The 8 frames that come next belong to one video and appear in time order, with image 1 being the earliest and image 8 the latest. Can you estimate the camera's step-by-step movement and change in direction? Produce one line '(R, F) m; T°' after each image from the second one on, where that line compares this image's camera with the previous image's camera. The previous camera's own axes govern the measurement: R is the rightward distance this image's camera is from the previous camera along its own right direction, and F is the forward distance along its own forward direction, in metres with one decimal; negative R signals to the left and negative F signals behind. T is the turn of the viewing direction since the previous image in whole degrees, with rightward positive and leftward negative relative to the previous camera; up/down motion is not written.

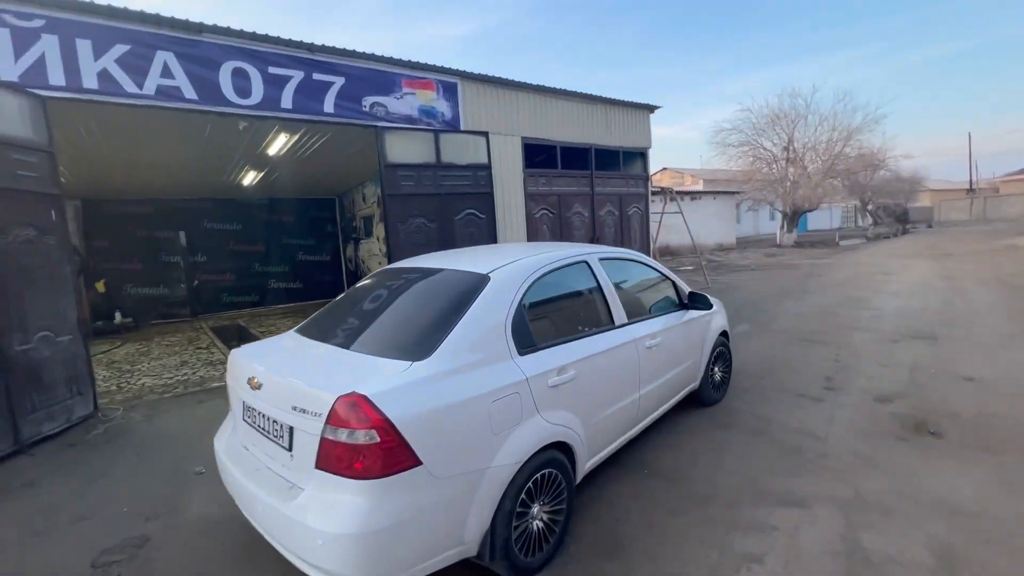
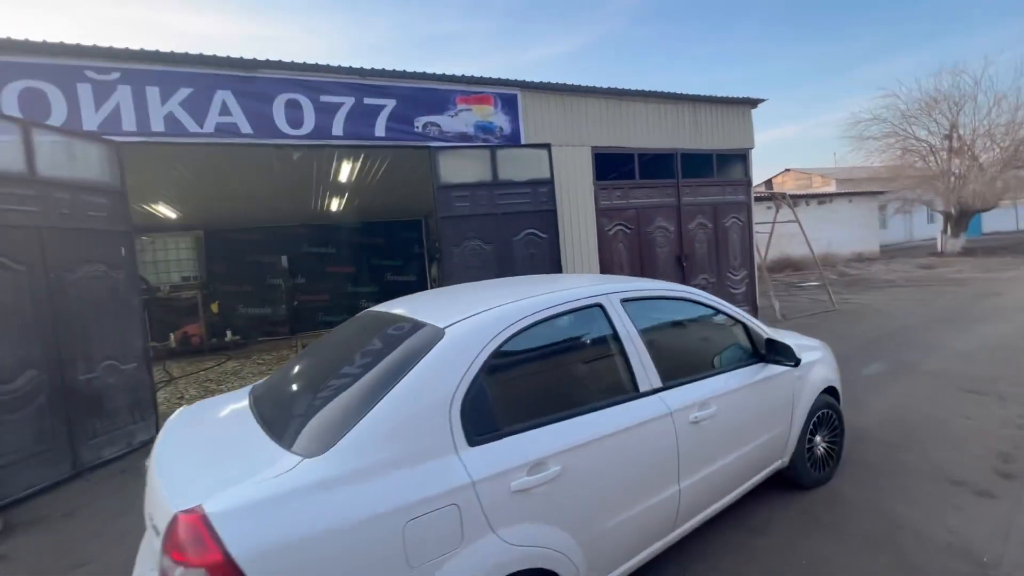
(+0.6, +0.7) m; -13°
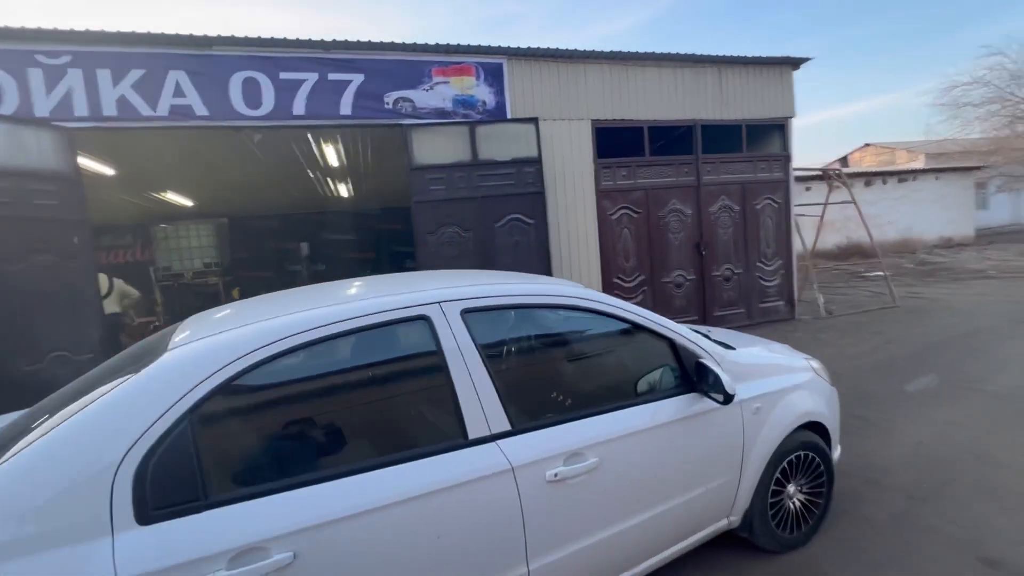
(+1.0, +0.7) m; -7°
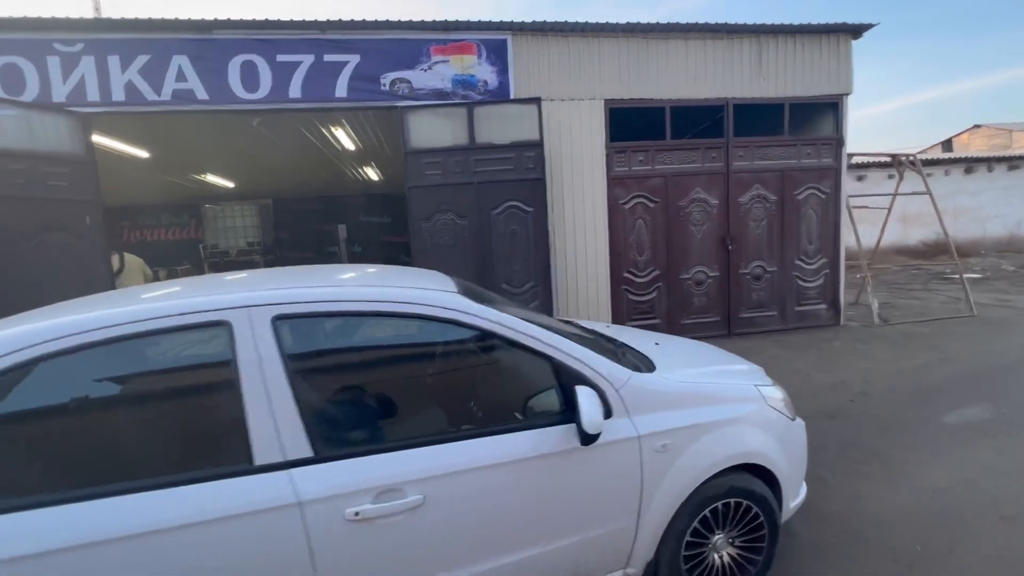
(+0.8, +0.3) m; -8°
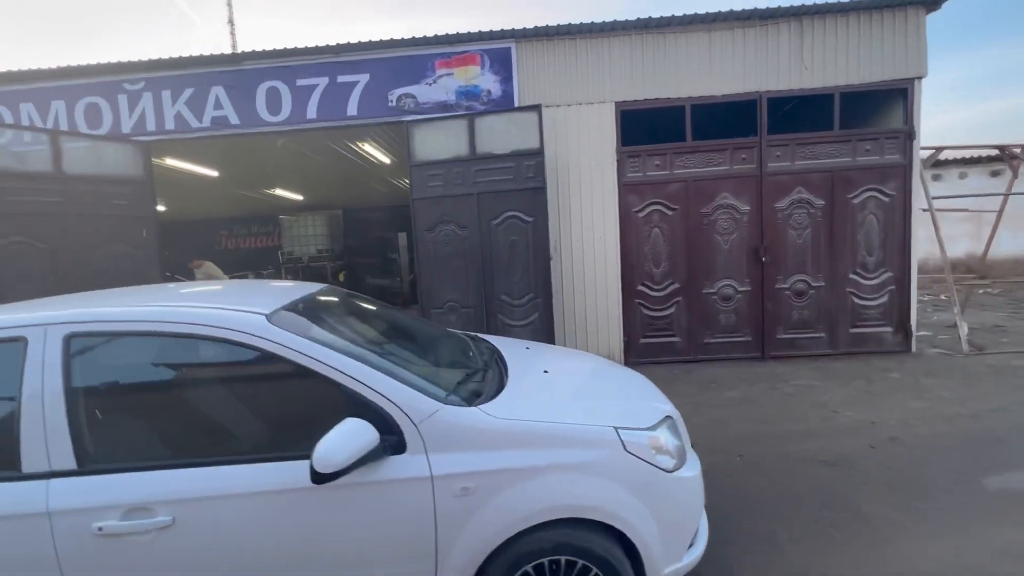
(+1.1, +0.2) m; -11°
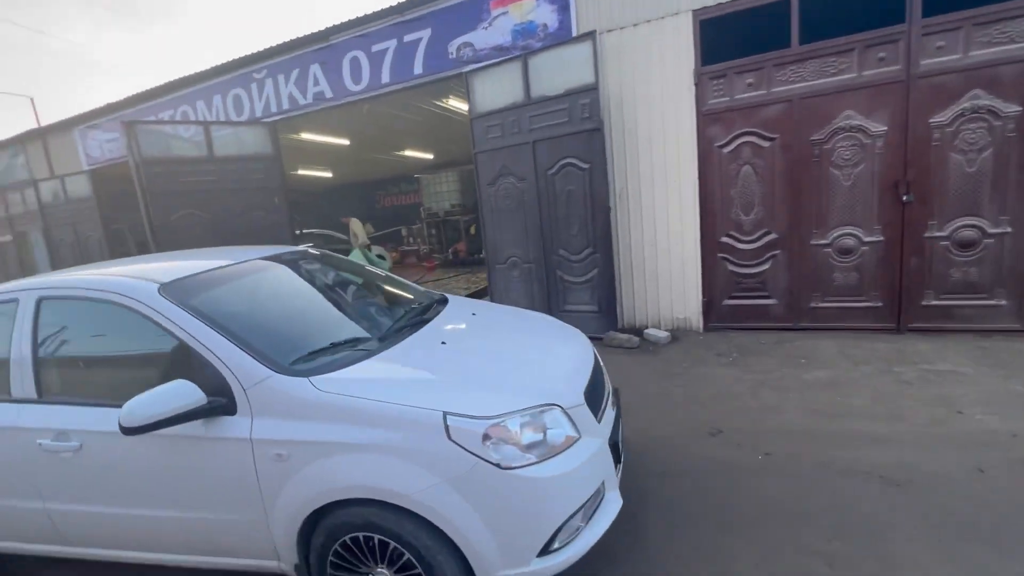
(+1.3, +0.5) m; -21°
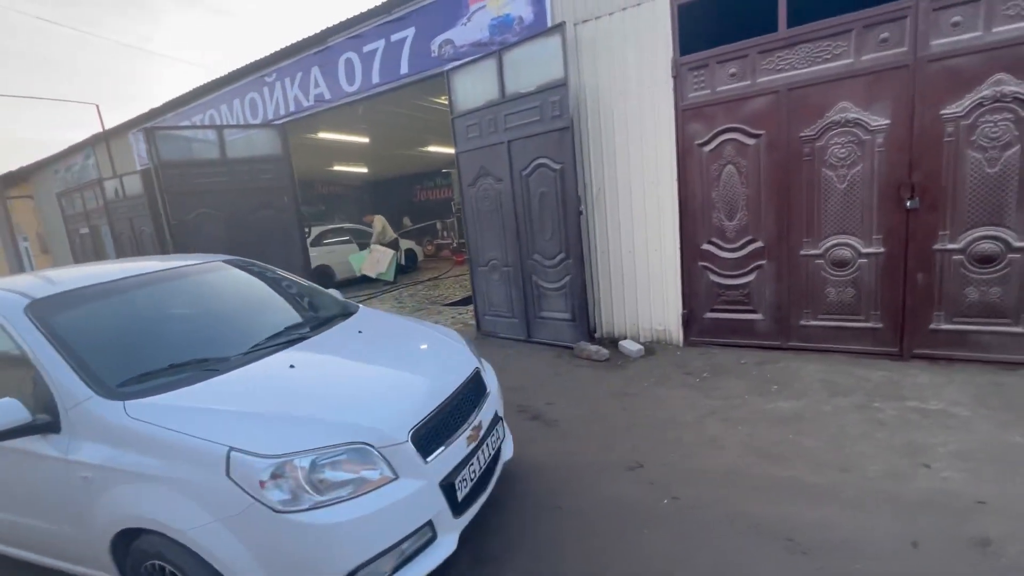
(+1.0, +0.2) m; -8°
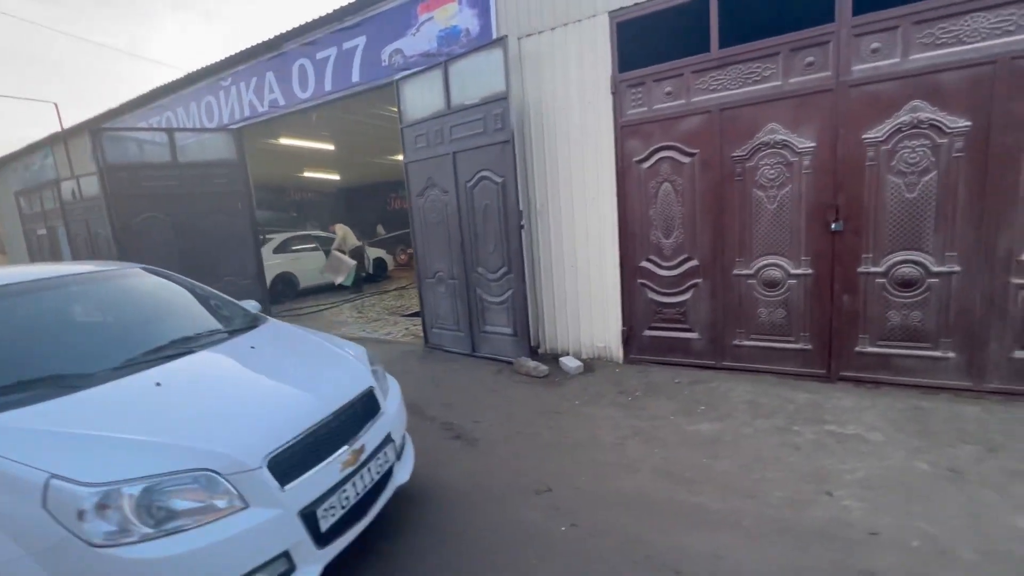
(+0.5, +0.1) m; +2°
